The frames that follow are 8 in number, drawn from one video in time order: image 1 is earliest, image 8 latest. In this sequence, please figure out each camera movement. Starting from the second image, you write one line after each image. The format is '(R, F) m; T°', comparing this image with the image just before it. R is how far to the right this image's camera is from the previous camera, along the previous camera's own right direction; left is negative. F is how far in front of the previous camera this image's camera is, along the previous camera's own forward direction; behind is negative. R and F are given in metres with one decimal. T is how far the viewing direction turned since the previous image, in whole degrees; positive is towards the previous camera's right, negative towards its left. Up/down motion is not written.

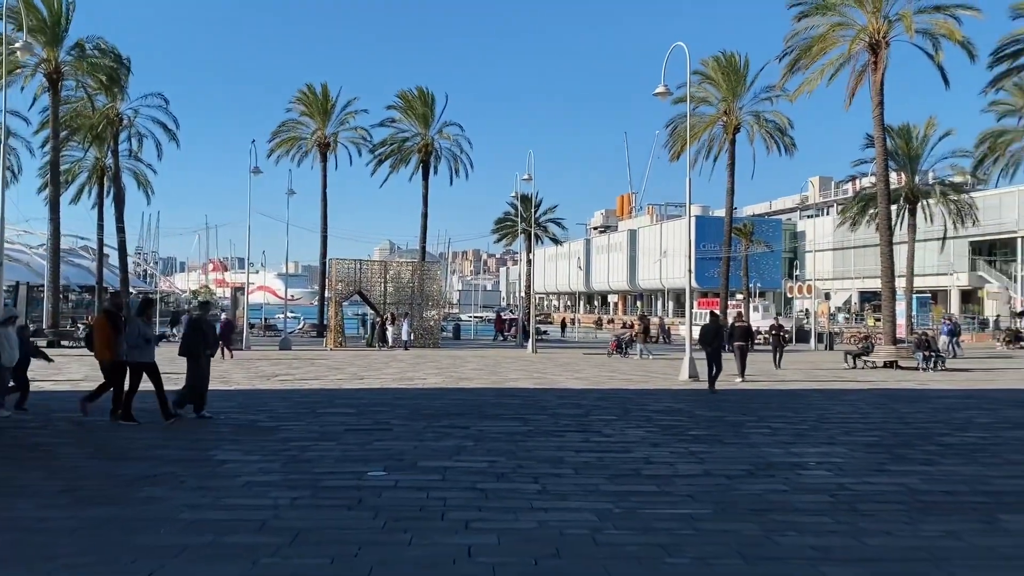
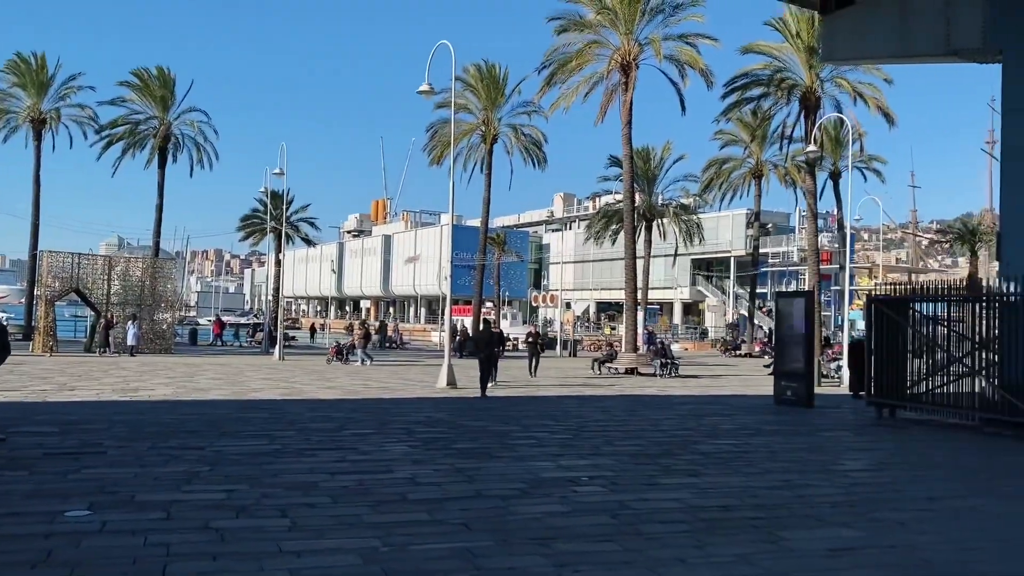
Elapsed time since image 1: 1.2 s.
(0.0, +1.1) m; +16°
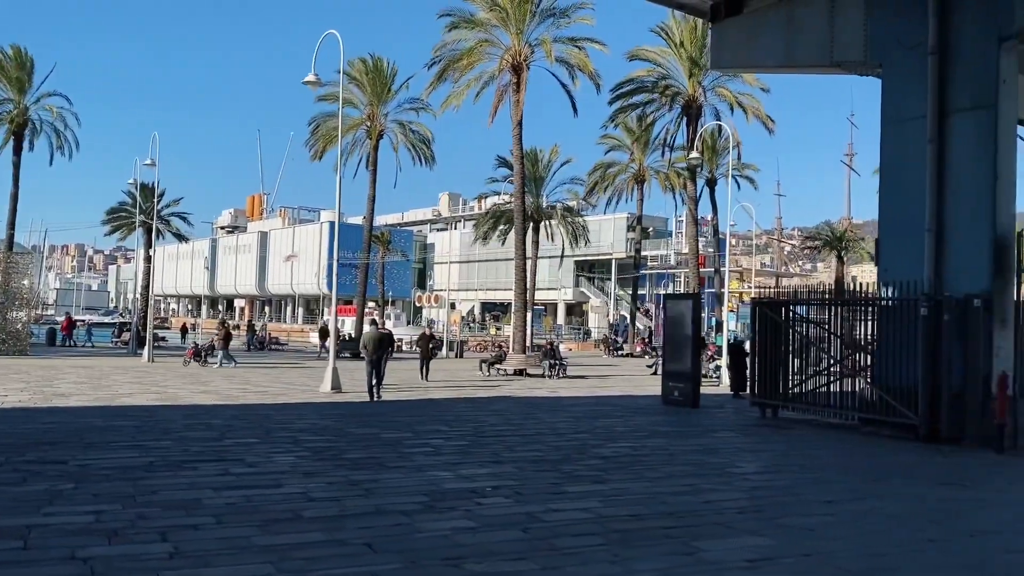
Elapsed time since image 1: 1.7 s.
(-0.2, +0.4) m; +8°
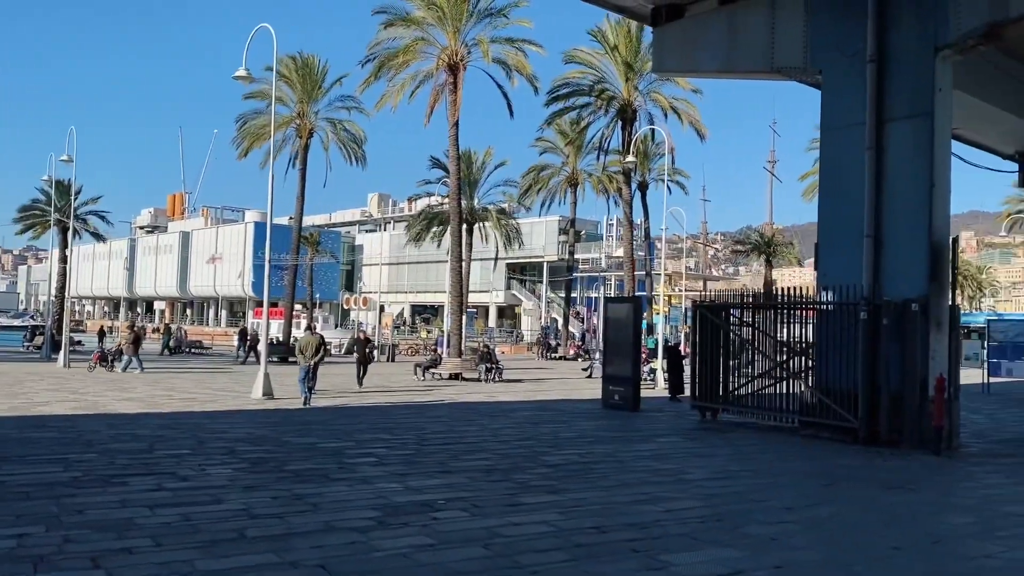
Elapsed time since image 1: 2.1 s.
(-0.3, +0.3) m; +5°
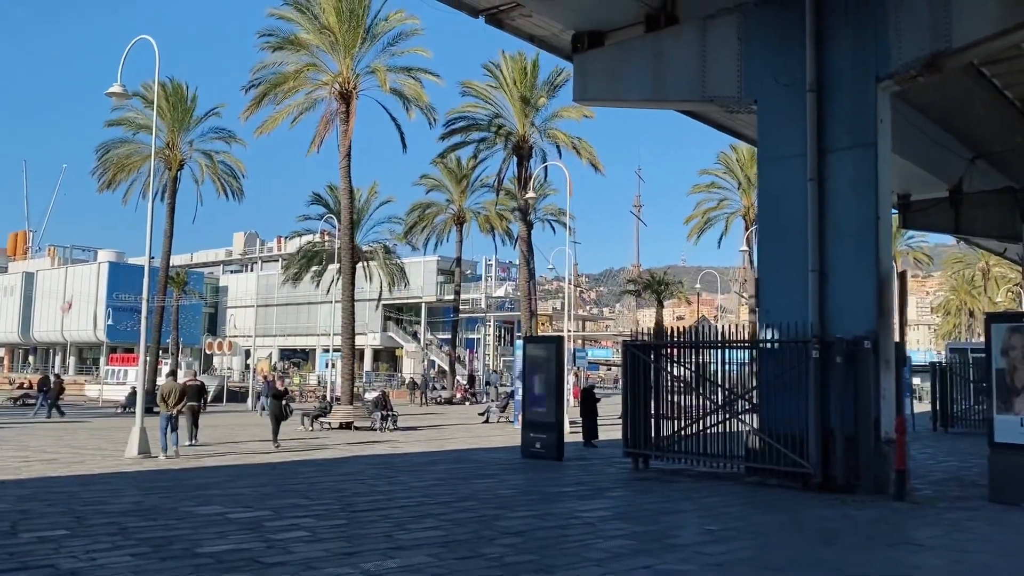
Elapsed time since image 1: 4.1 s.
(-1.0, +1.5) m; +9°
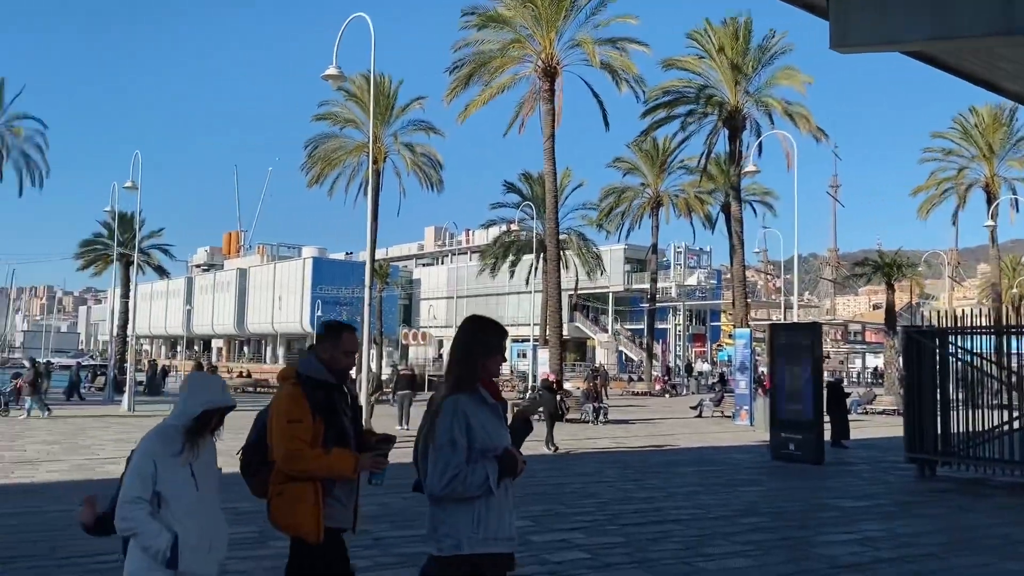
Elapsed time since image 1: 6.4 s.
(-1.2, +1.6) m; -12°
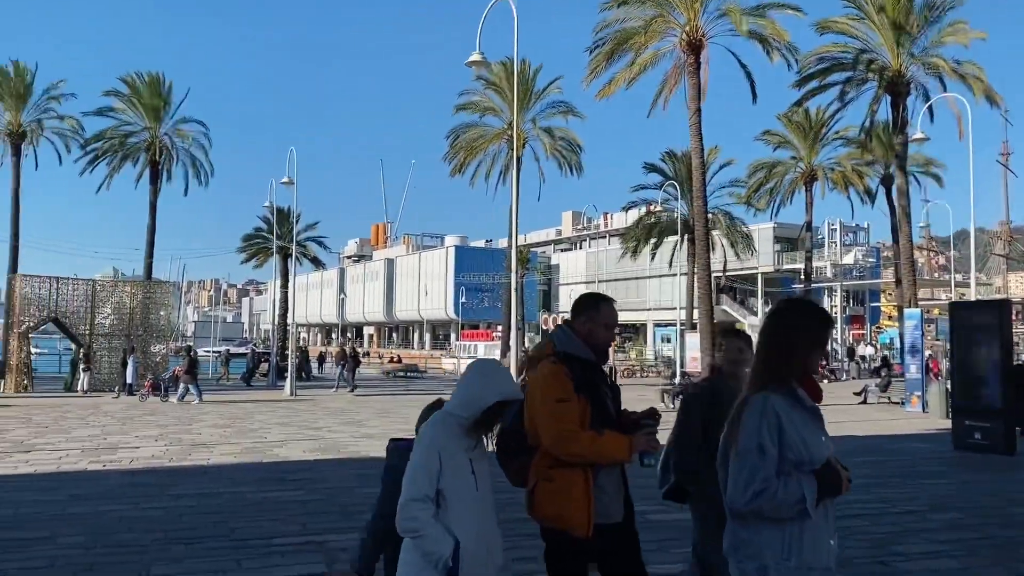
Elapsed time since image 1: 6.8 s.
(-0.2, +0.3) m; -9°
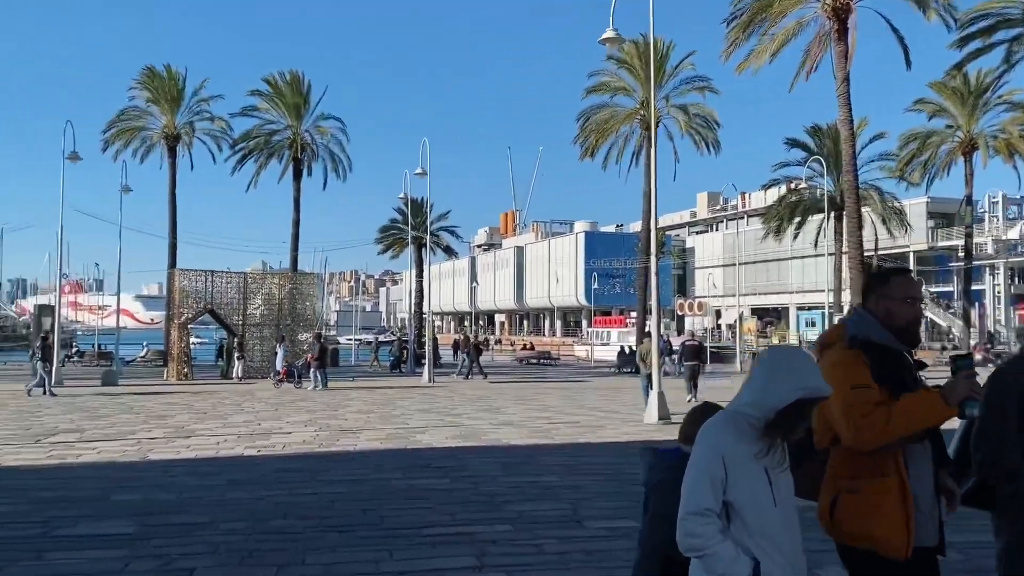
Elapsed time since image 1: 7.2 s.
(-0.2, +0.4) m; -9°
